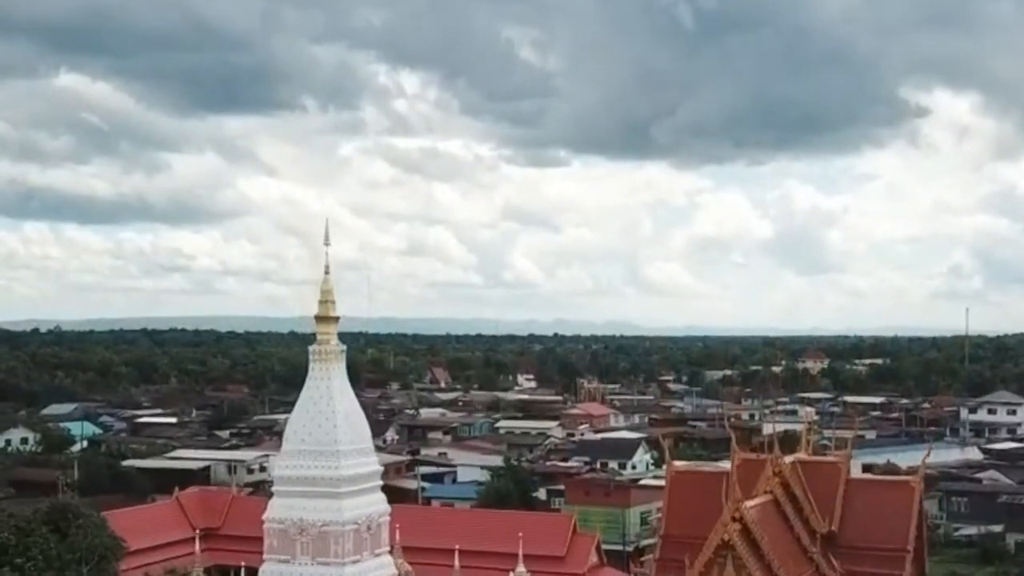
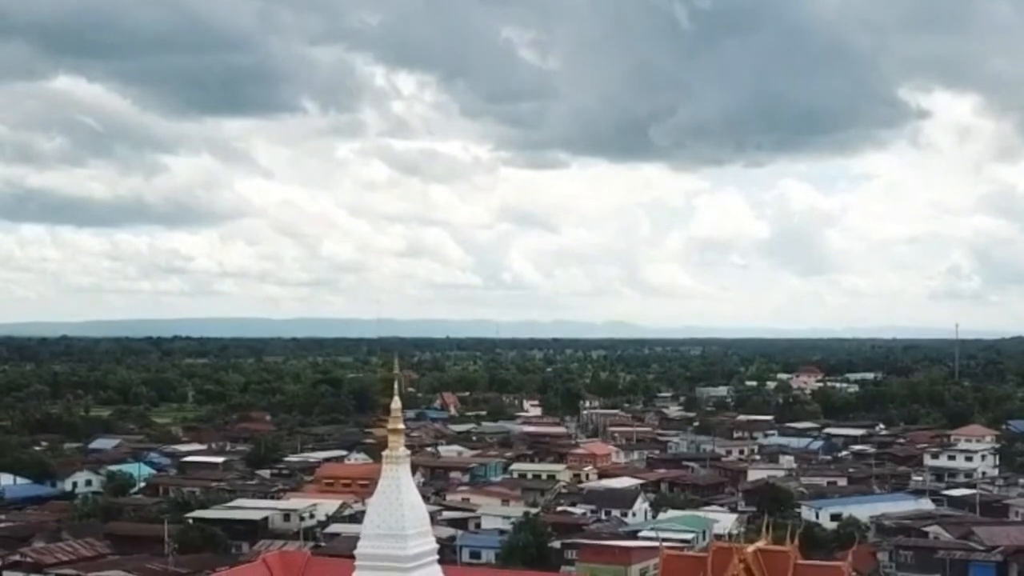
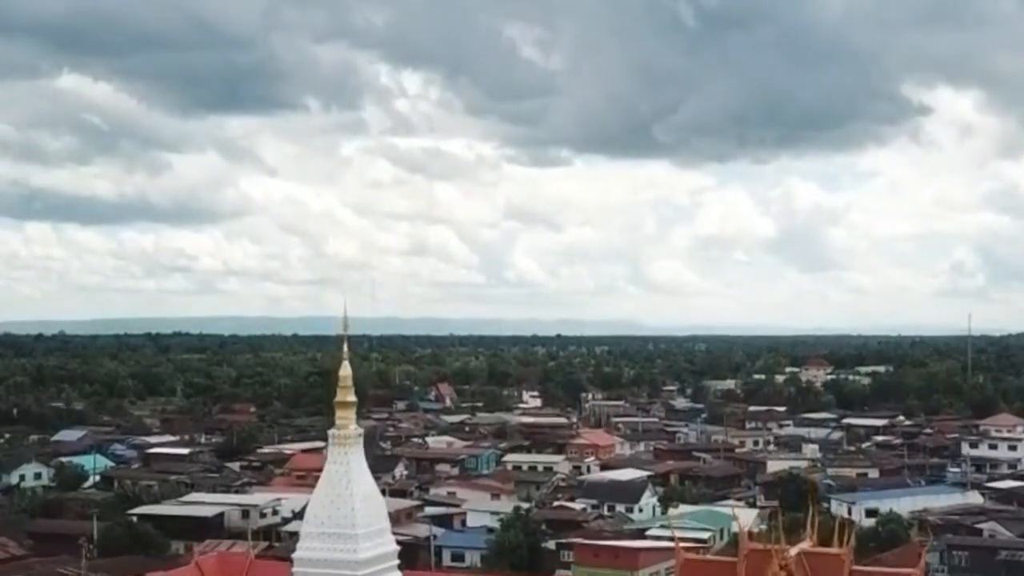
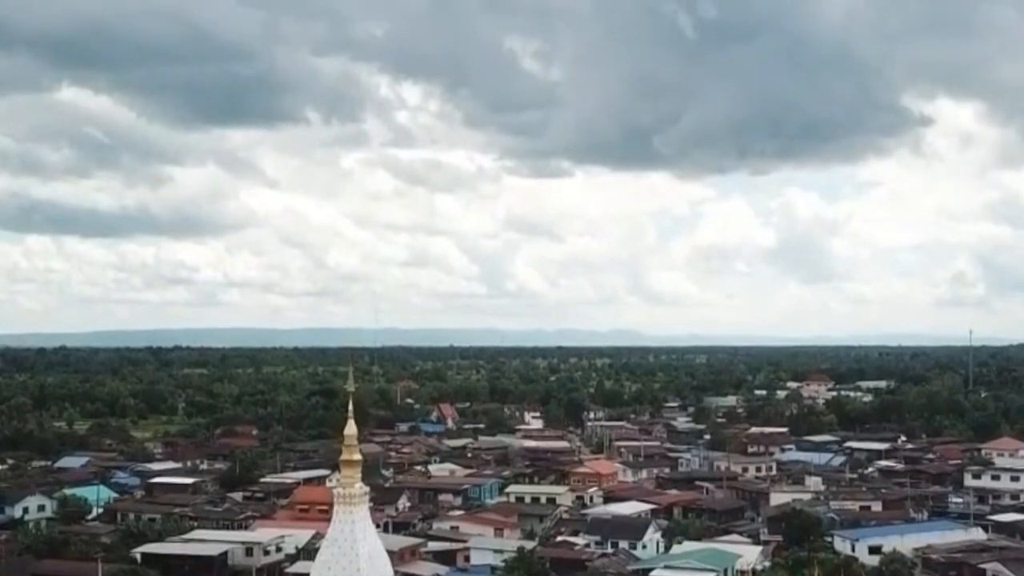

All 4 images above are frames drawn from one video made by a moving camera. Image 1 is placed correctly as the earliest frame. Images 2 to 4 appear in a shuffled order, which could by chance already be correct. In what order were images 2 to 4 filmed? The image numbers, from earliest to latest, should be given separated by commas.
3, 4, 2
